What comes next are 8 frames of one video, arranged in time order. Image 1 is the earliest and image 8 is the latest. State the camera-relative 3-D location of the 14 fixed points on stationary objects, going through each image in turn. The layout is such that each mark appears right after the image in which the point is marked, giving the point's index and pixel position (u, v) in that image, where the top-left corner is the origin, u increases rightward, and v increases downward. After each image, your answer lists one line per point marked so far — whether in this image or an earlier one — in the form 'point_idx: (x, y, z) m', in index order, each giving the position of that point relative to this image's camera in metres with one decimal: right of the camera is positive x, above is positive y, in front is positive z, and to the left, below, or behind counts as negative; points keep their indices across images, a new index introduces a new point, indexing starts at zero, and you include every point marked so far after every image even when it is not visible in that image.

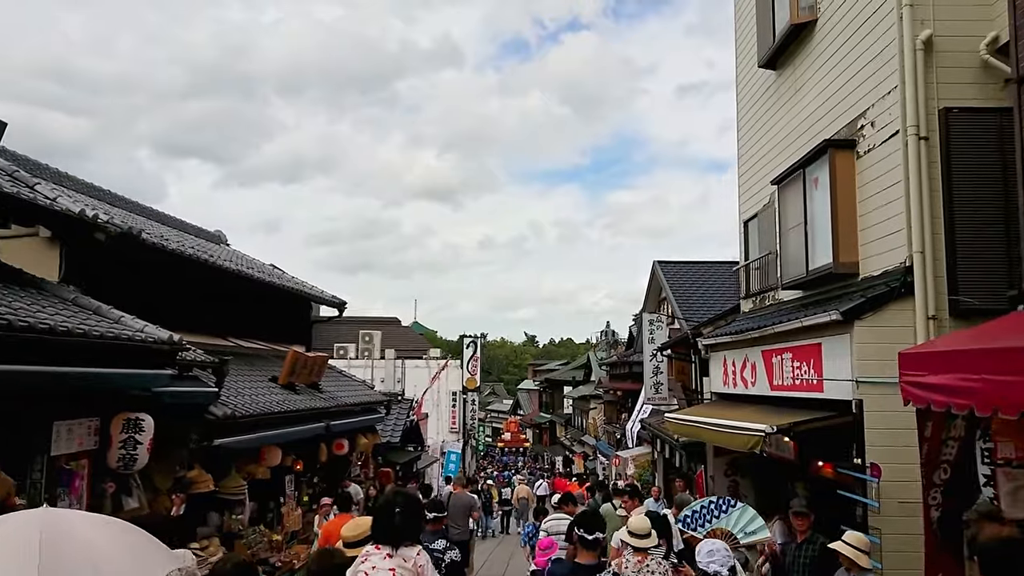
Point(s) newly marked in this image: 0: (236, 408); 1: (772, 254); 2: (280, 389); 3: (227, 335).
0: (-3.4, -1.5, +10.4) m
1: (+3.5, +0.5, +11.1) m
2: (-3.6, -1.6, +13.1) m
3: (-5.0, -0.8, +14.6) m
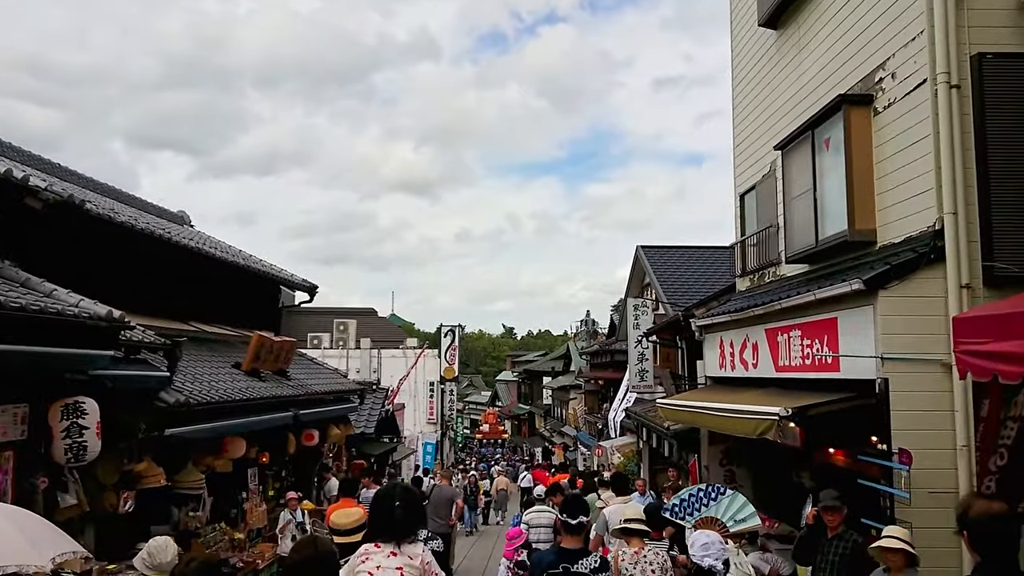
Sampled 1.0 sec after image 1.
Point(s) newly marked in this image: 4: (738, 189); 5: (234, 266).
0: (-3.6, -1.2, +9.5) m
1: (+3.2, +0.8, +10.4) m
2: (-3.9, -1.3, +12.1) m
3: (-5.3, -0.5, +13.7) m
4: (+3.2, +1.4, +11.9) m
5: (-4.9, +0.4, +15.0) m
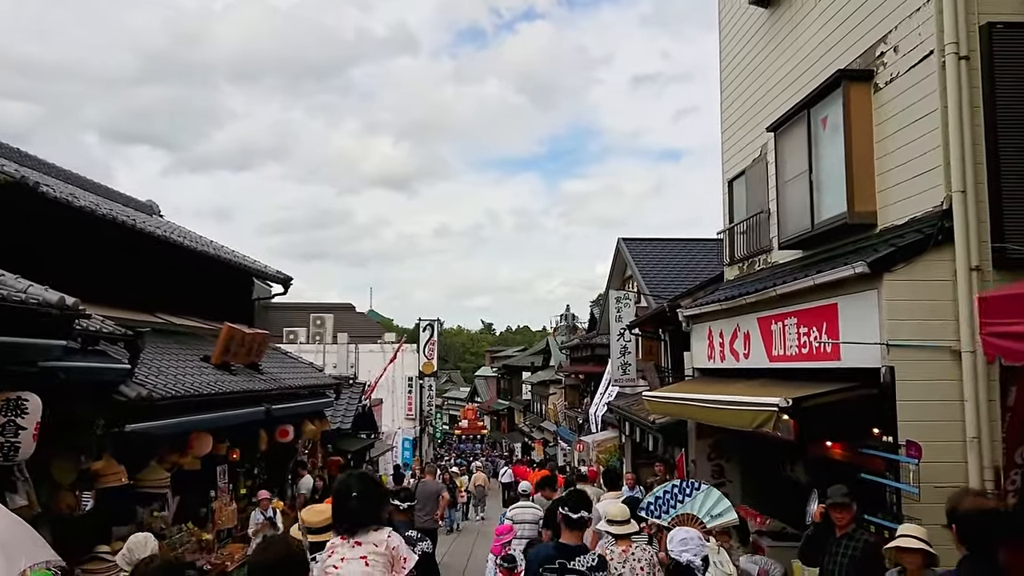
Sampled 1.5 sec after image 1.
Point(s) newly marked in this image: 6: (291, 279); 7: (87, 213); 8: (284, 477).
0: (-3.8, -1.1, +9.0) m
1: (+3.0, +0.9, +10.0) m
2: (-4.2, -1.1, +11.6) m
3: (-5.6, -0.4, +13.1) m
4: (+3.0, +1.6, +11.6) m
5: (-5.3, +0.6, +14.5) m
6: (-4.6, +0.2, +17.5) m
7: (-5.3, +0.9, +10.6) m
8: (-3.9, -3.2, +14.3) m
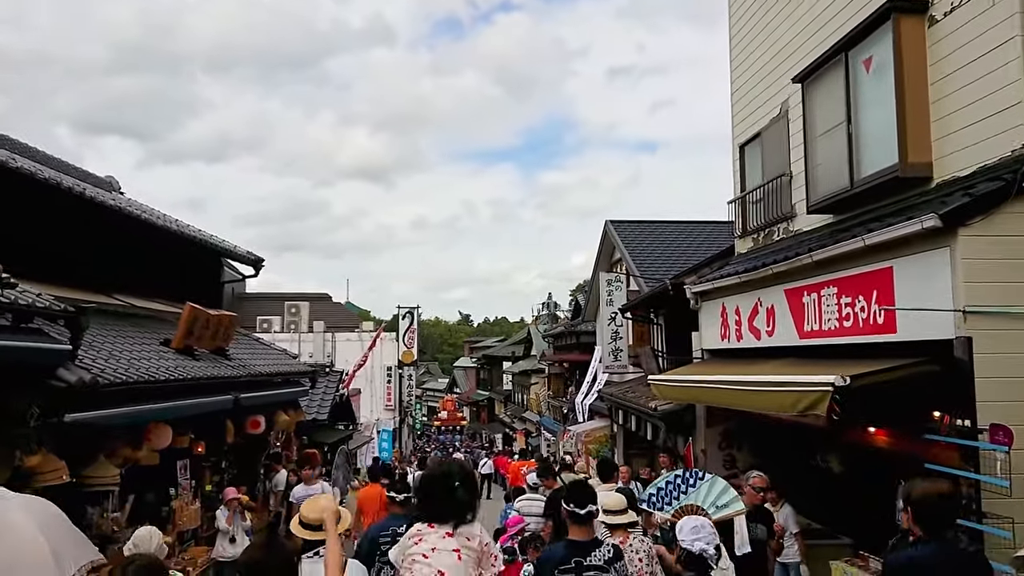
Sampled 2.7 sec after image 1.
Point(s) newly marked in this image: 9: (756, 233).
0: (-3.9, -0.8, +7.9) m
1: (+2.9, +1.2, +9.1) m
2: (-4.3, -0.8, +10.5) m
3: (-5.7, -0.1, +12.0) m
4: (+2.8, +1.9, +10.6) m
5: (-5.4, +0.9, +13.3) m
6: (-4.9, +0.5, +16.4) m
7: (-5.4, +1.2, +9.5) m
8: (-4.0, -2.9, +13.2) m
9: (+2.9, +0.6, +10.0) m
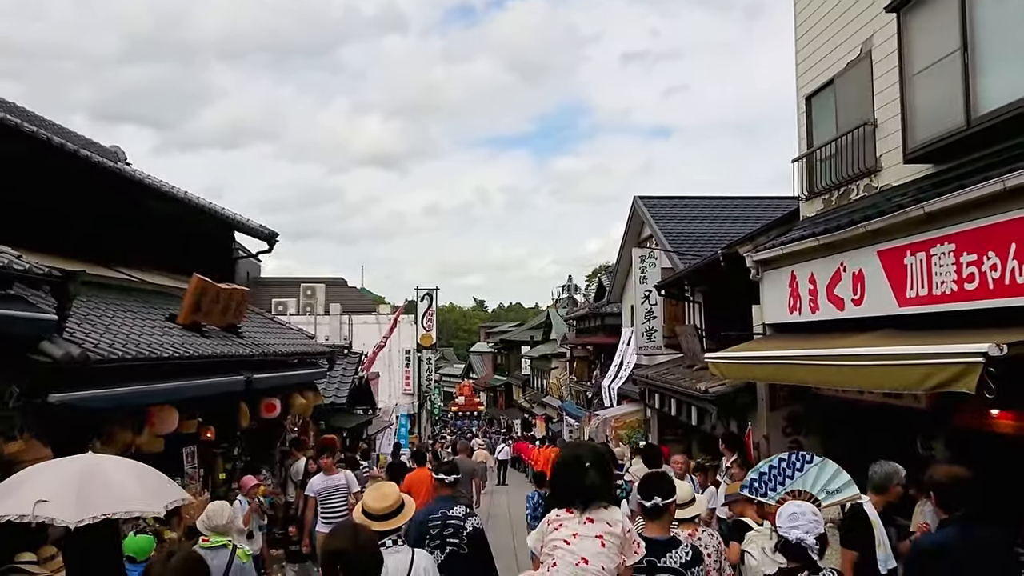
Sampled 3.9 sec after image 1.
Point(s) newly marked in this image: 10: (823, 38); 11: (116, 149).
0: (-3.5, -0.5, +6.9) m
1: (+3.4, +1.5, +8.0) m
2: (-3.8, -0.5, +9.6) m
3: (-5.3, +0.3, +11.0) m
4: (+3.3, +2.2, +9.5) m
5: (-5.0, +1.3, +12.4) m
6: (-4.3, +1.0, +15.4) m
7: (-4.9, +1.6, +8.5) m
8: (-3.5, -2.5, +12.3) m
9: (+3.3, +1.0, +8.9) m
10: (+3.3, +2.7, +8.9) m
11: (-7.1, +2.5, +15.0) m
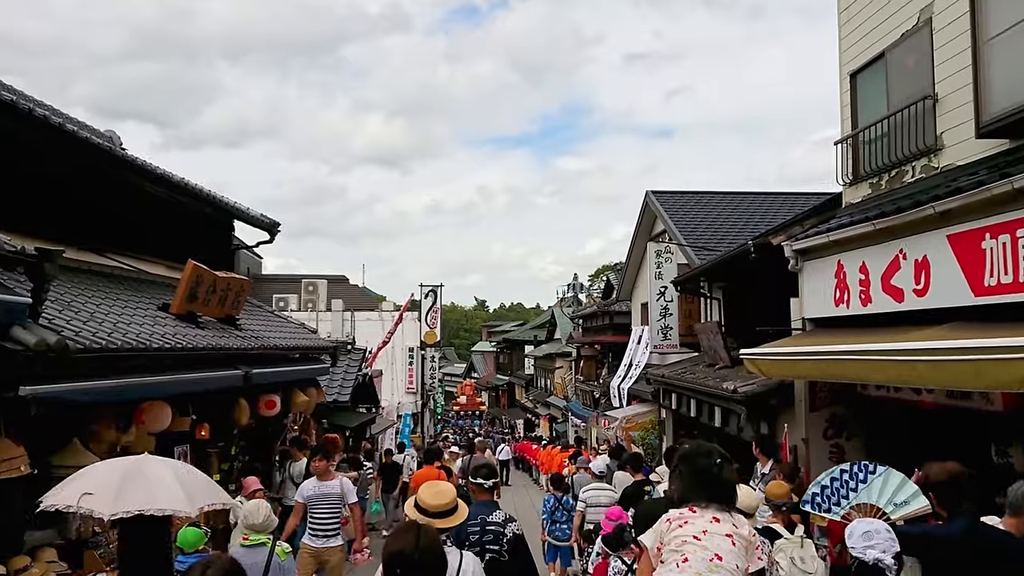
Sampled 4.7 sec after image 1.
0: (-3.3, -0.4, +6.2) m
1: (+3.6, +1.6, +7.3) m
2: (-3.6, -0.3, +8.9) m
3: (-5.0, +0.5, +10.3) m
4: (+3.5, +2.3, +8.8) m
5: (-4.7, +1.4, +11.7) m
6: (-4.1, +1.1, +14.7) m
7: (-4.7, +1.7, +7.8) m
8: (-3.3, -2.4, +11.6) m
9: (+3.5, +1.1, +8.2) m
10: (+3.5, +2.7, +8.2) m
11: (-6.8, +2.7, +14.3) m
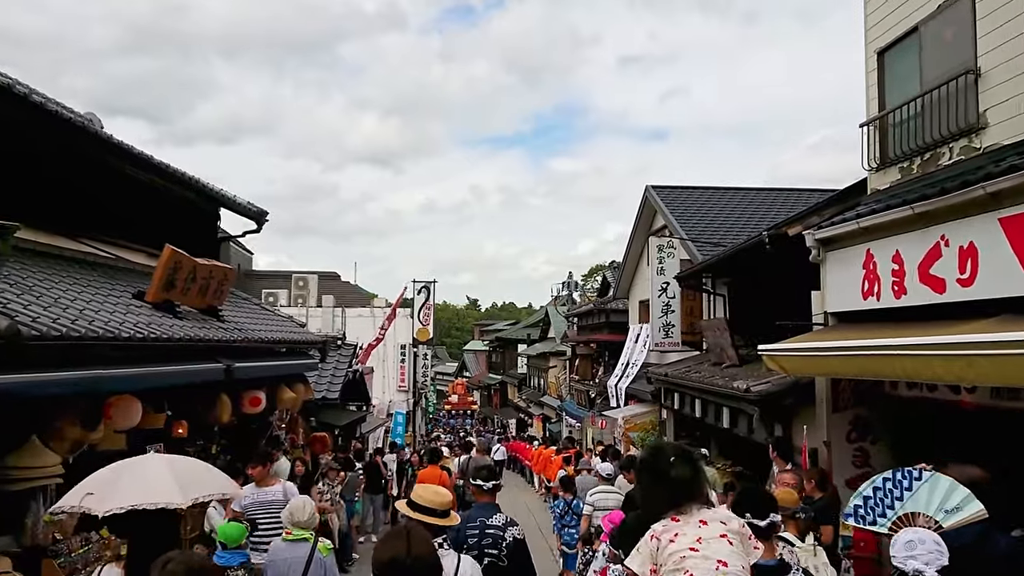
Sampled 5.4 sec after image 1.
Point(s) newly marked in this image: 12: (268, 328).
0: (-3.2, -0.2, +5.6) m
1: (+3.6, +1.7, +6.7) m
2: (-3.6, -0.2, +8.2) m
3: (-5.0, +0.6, +9.7) m
4: (+3.6, +2.4, +8.3) m
5: (-4.7, +1.6, +11.0) m
6: (-4.1, +1.3, +14.1) m
7: (-4.7, +1.8, +7.2) m
8: (-3.4, -2.2, +11.0) m
9: (+3.6, +1.2, +7.6) m
10: (+3.6, +2.8, +7.7) m
11: (-6.9, +2.8, +13.6) m
12: (-3.3, -0.5, +11.5) m
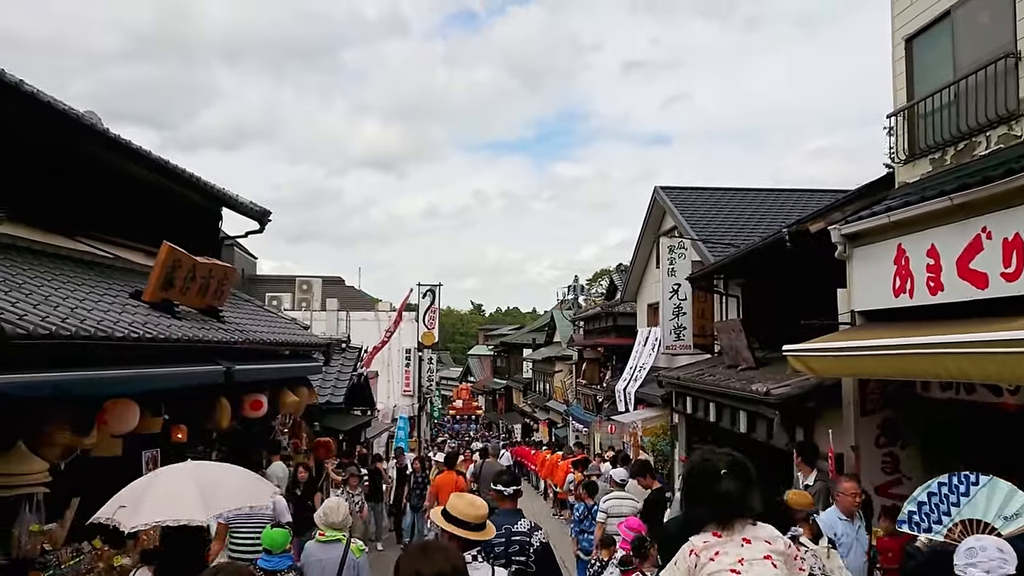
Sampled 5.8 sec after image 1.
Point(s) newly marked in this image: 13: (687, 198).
0: (-3.1, -0.2, +5.3) m
1: (+3.7, +1.7, +6.4) m
2: (-3.5, -0.2, +7.9) m
3: (-4.9, +0.6, +9.4) m
4: (+3.7, +2.4, +7.9) m
5: (-4.6, +1.6, +10.7) m
6: (-4.0, +1.2, +13.8) m
7: (-4.6, +1.9, +6.9) m
8: (-3.2, -2.2, +10.7) m
9: (+3.7, +1.2, +7.3) m
10: (+3.7, +2.8, +7.3) m
11: (-6.7, +2.8, +13.3) m
12: (-3.2, -0.5, +11.2) m
13: (+4.2, +2.1, +19.7) m
